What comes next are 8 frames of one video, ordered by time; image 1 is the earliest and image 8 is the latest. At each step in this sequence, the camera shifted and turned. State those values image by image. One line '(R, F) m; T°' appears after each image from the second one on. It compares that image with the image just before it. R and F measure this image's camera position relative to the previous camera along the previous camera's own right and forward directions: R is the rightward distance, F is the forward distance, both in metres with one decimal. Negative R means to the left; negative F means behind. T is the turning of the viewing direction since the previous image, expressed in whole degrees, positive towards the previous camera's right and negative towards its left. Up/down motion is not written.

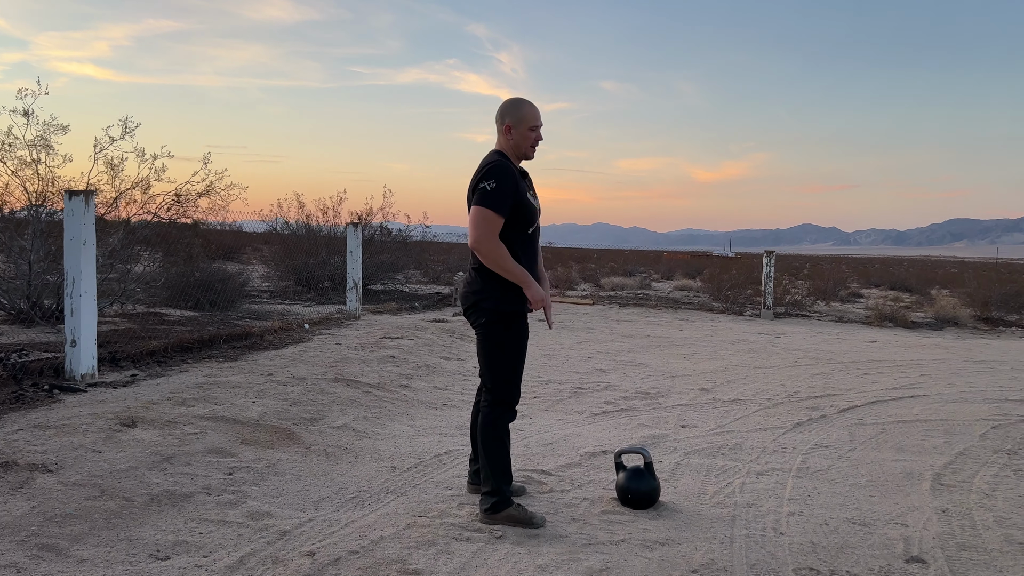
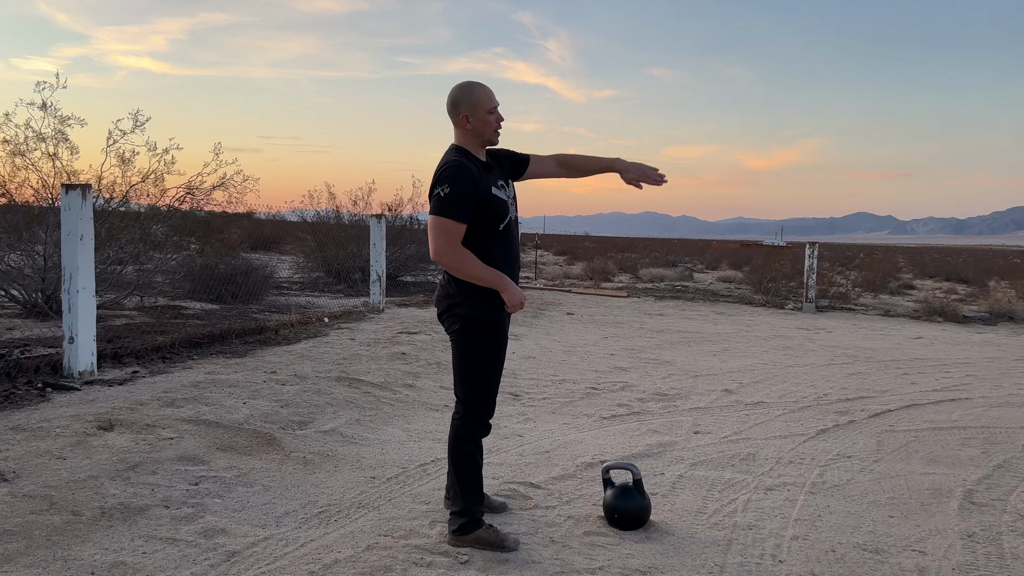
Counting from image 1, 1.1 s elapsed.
(+0.3, +0.3) m; -3°
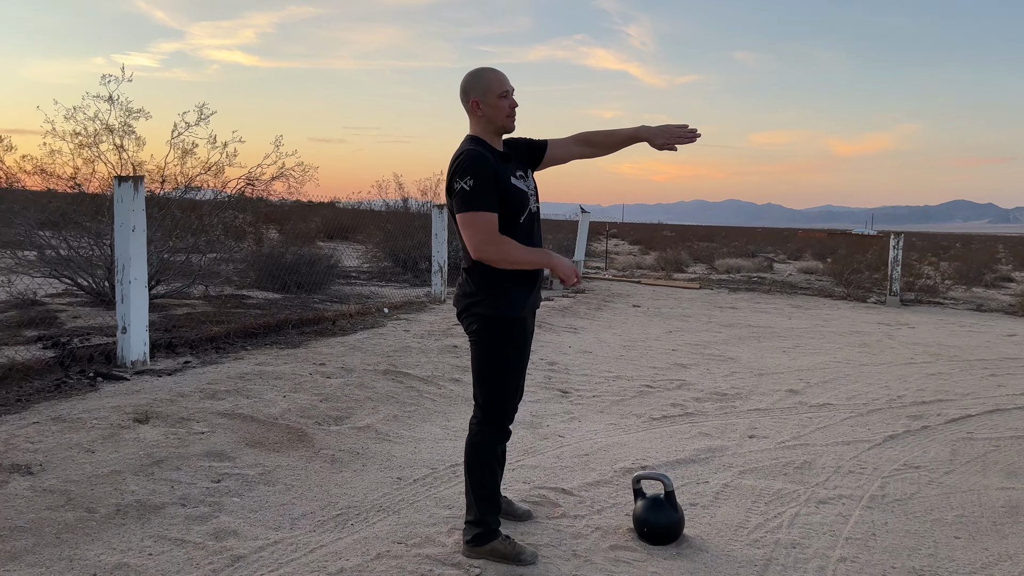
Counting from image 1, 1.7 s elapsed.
(+0.2, +0.2) m; -5°
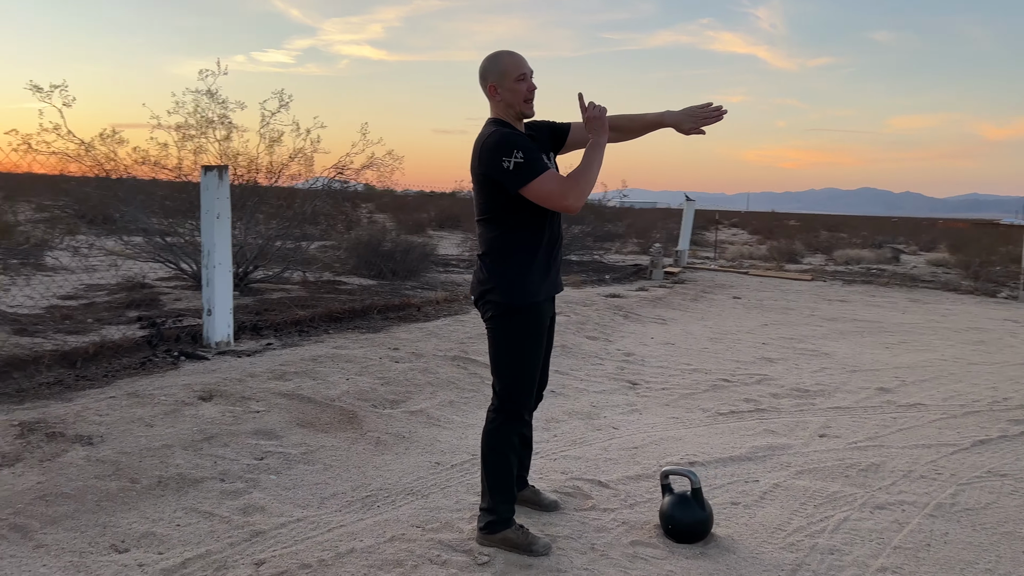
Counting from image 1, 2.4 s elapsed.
(+0.3, +0.1) m; -8°
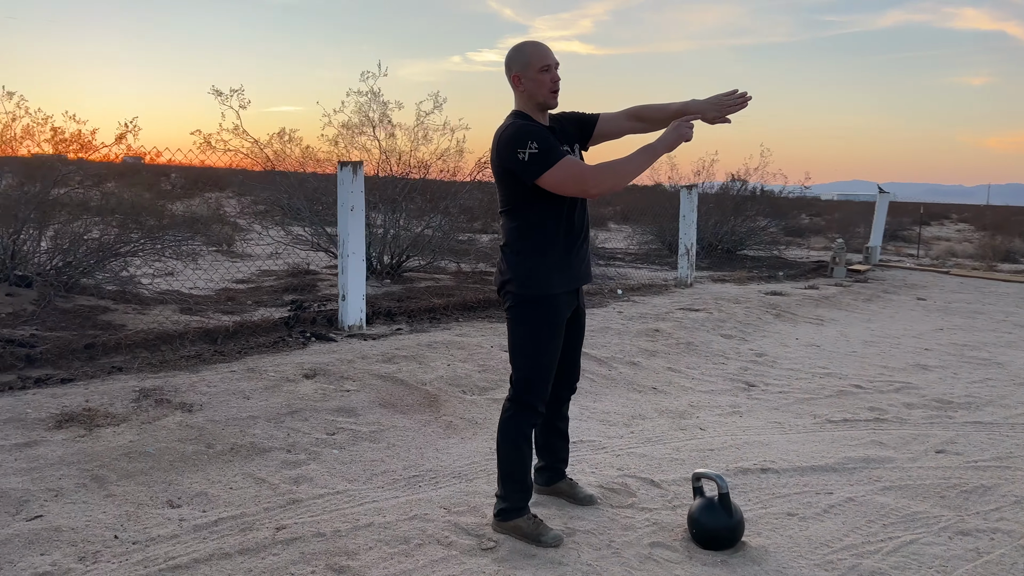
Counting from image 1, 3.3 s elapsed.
(+0.6, +0.1) m; -14°
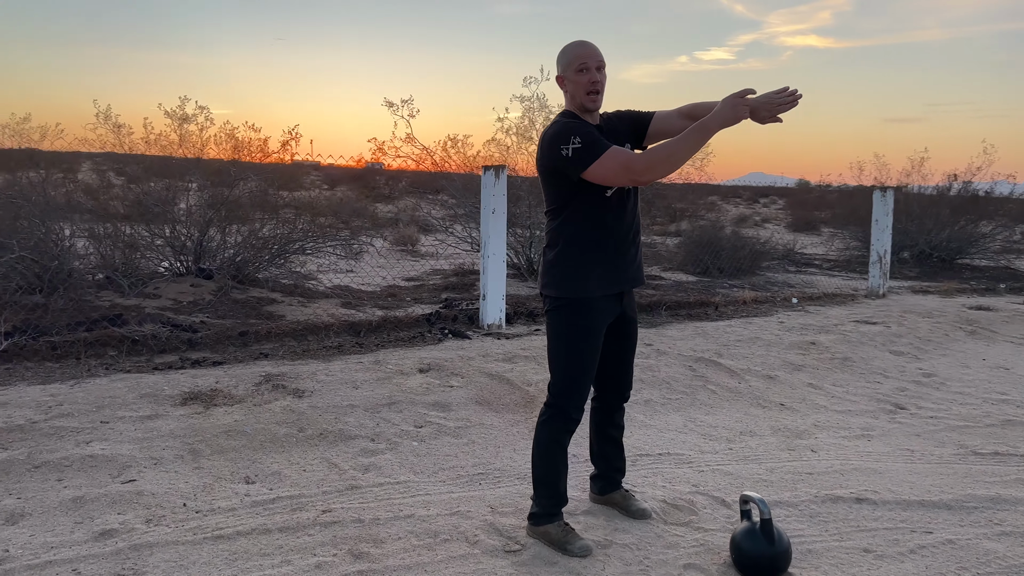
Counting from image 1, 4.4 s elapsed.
(+0.6, +0.1) m; -15°
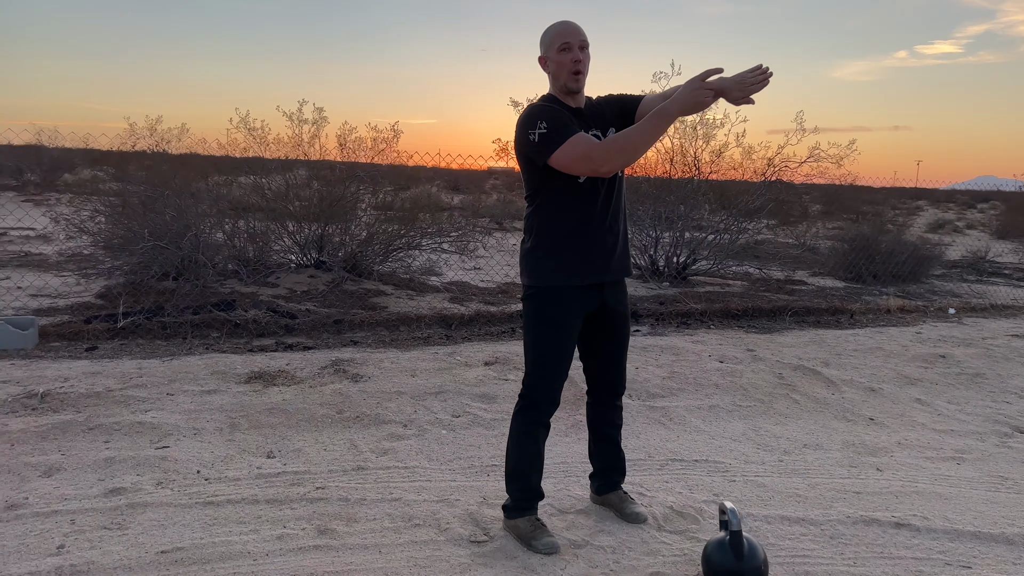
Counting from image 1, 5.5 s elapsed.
(+0.7, +0.1) m; -13°
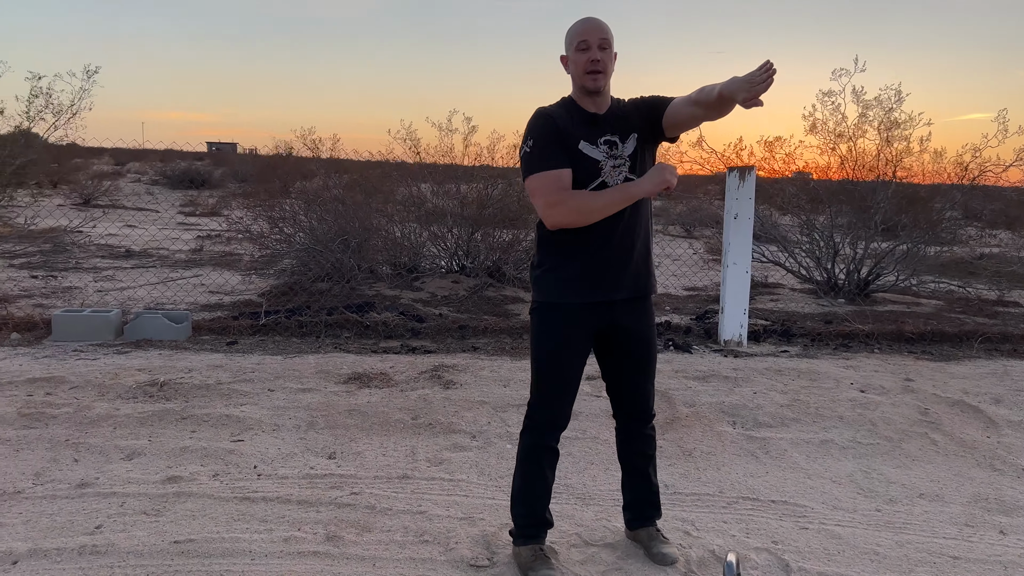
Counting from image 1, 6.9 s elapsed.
(+0.6, +0.2) m; -15°
